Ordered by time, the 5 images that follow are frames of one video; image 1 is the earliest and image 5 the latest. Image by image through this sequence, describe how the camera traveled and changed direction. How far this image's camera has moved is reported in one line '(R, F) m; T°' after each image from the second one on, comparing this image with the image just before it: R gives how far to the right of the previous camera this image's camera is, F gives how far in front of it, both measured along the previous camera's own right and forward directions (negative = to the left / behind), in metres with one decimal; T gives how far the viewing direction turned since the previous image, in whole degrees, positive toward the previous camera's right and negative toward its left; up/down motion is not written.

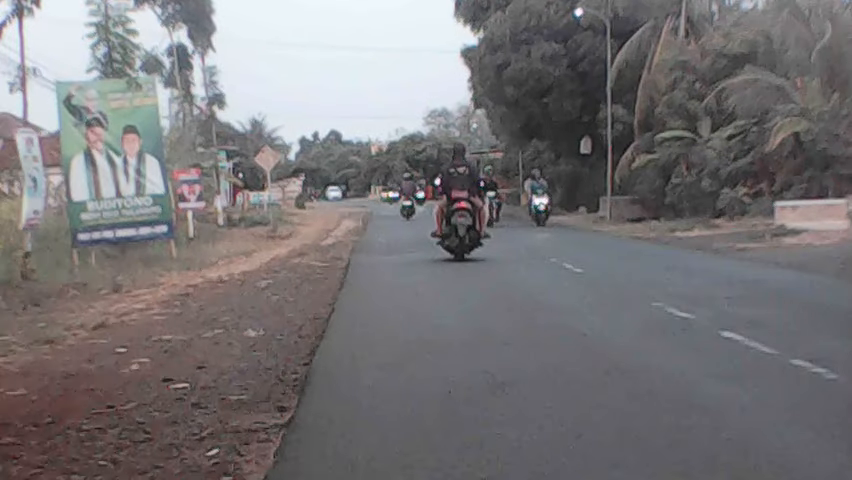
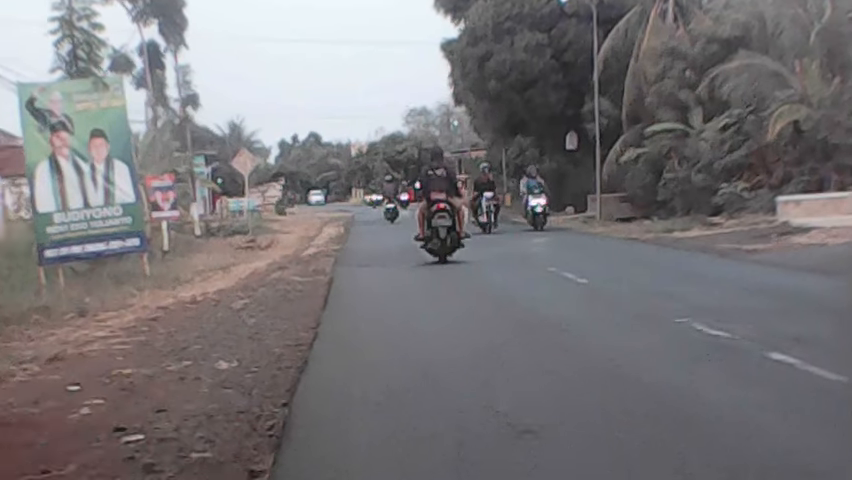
(-0.1, +1.2) m; +1°
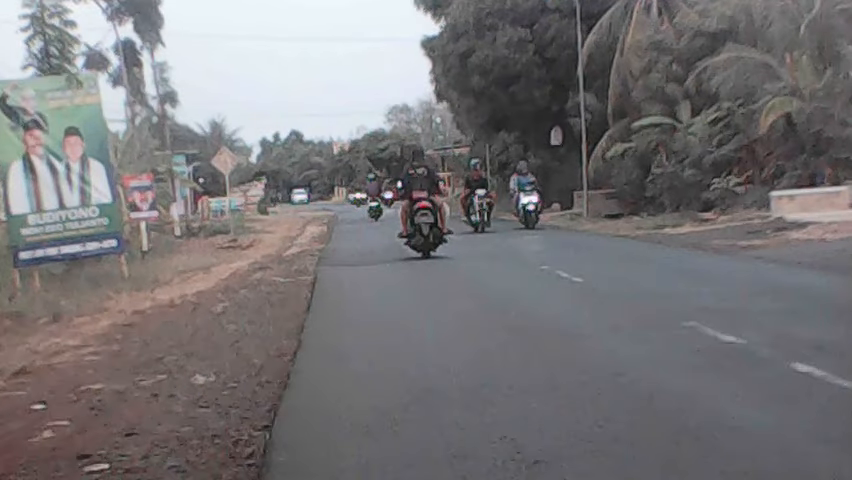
(-0.1, +0.6) m; +1°
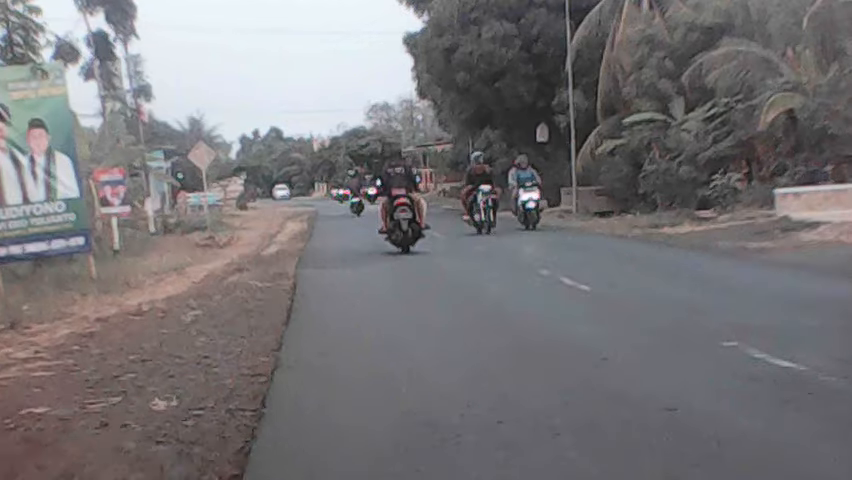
(-0.1, +1.1) m; +1°
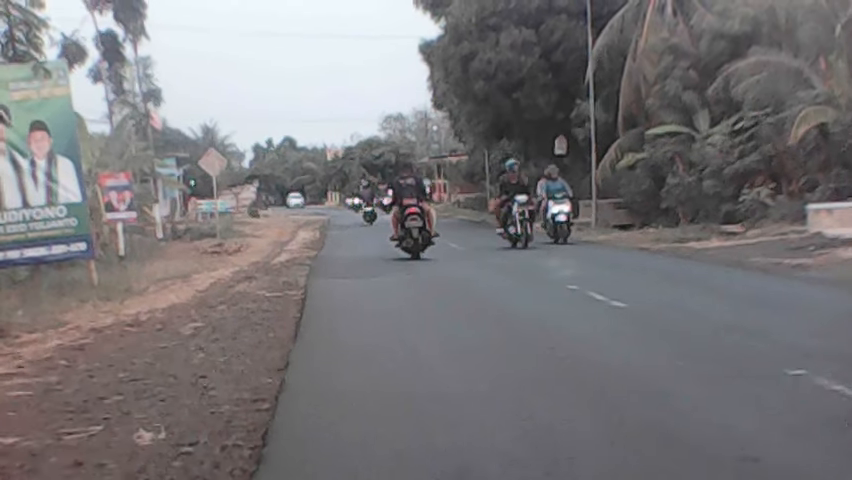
(-0.1, +0.9) m; -1°
